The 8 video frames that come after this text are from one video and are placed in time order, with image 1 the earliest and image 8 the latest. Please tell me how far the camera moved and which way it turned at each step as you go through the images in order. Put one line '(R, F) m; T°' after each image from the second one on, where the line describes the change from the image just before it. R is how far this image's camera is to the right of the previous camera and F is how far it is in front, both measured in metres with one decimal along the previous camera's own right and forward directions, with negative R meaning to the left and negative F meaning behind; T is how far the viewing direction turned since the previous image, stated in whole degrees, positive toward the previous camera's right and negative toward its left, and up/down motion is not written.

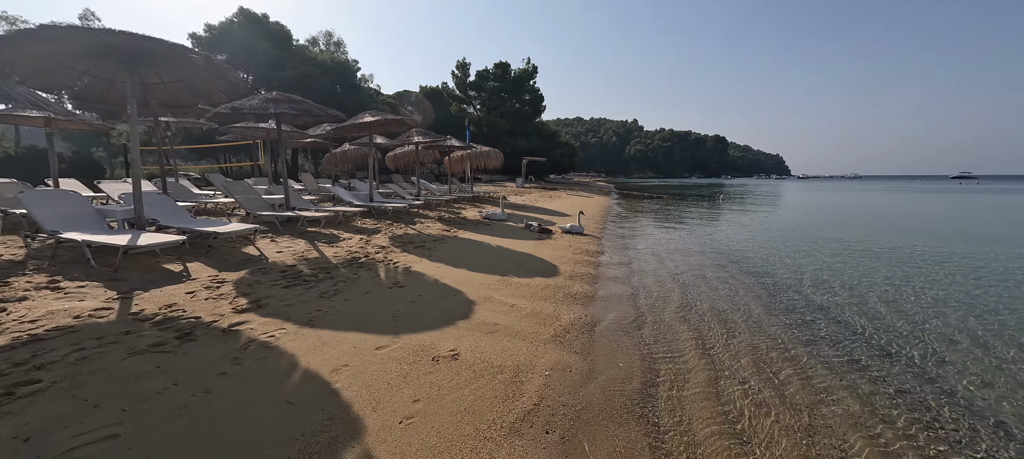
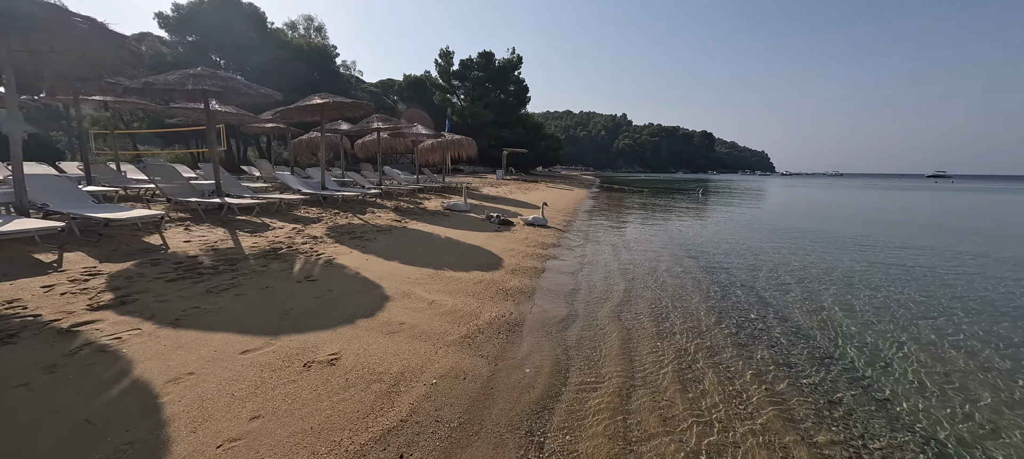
(+0.8, +0.5) m; +1°
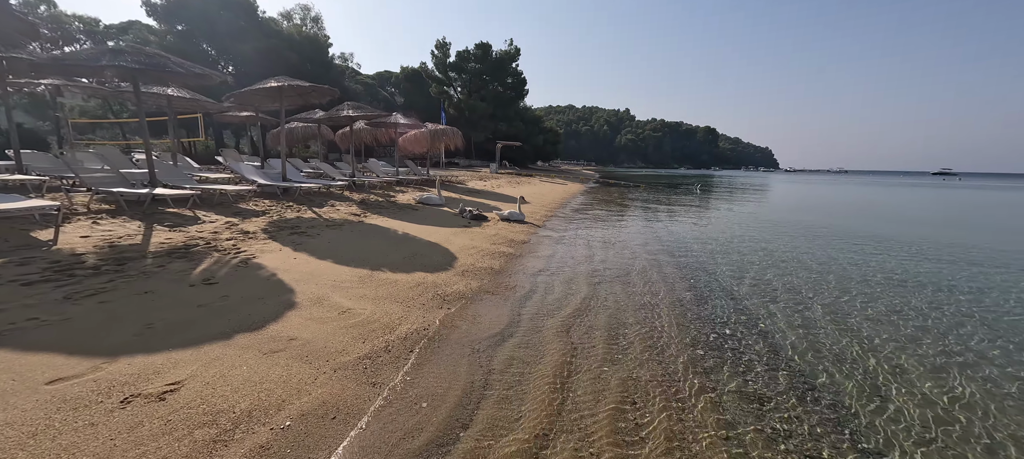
(+0.7, +0.8) m; 0°
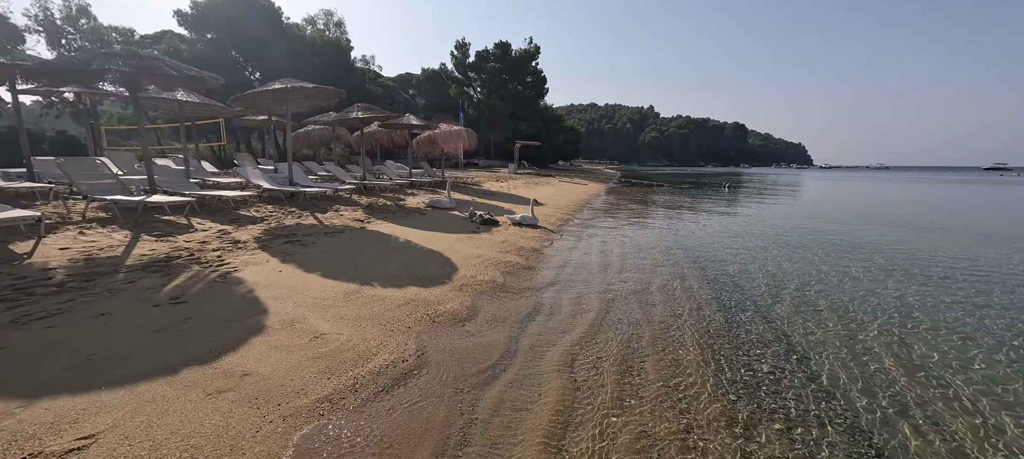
(+0.2, +0.6) m; -3°
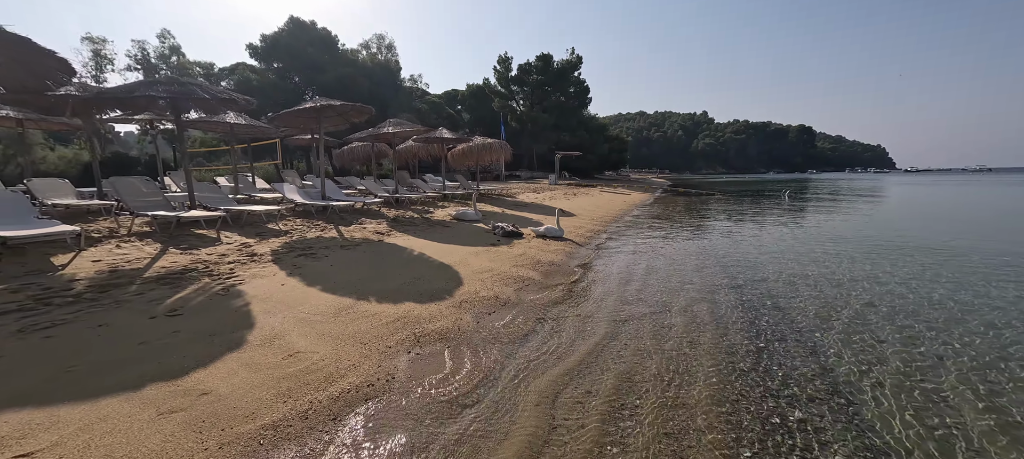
(+0.6, +0.3) m; -7°
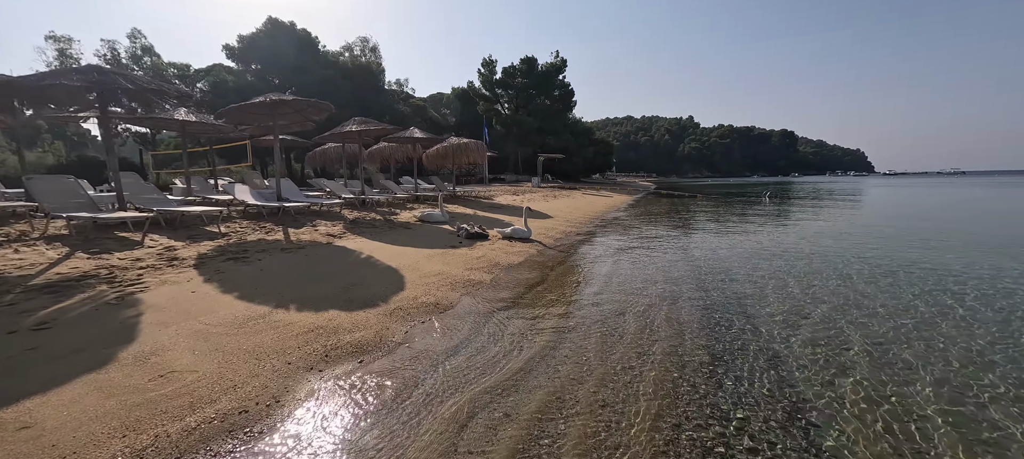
(+0.6, +0.5) m; +1°
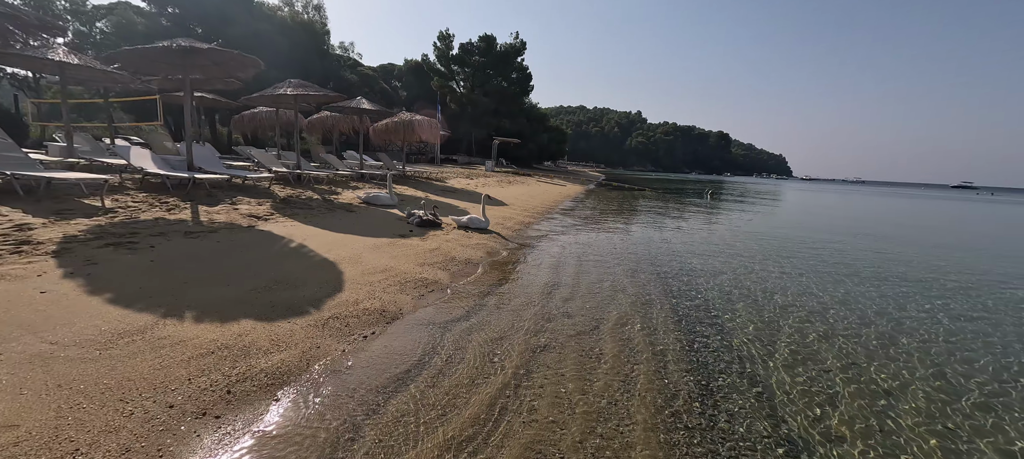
(-0.2, +0.7) m; +8°
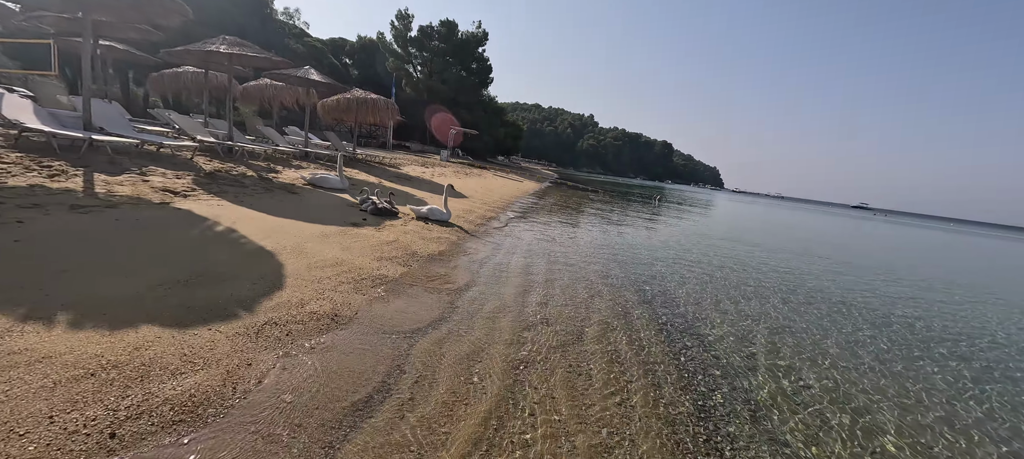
(-0.3, +0.6) m; +7°
